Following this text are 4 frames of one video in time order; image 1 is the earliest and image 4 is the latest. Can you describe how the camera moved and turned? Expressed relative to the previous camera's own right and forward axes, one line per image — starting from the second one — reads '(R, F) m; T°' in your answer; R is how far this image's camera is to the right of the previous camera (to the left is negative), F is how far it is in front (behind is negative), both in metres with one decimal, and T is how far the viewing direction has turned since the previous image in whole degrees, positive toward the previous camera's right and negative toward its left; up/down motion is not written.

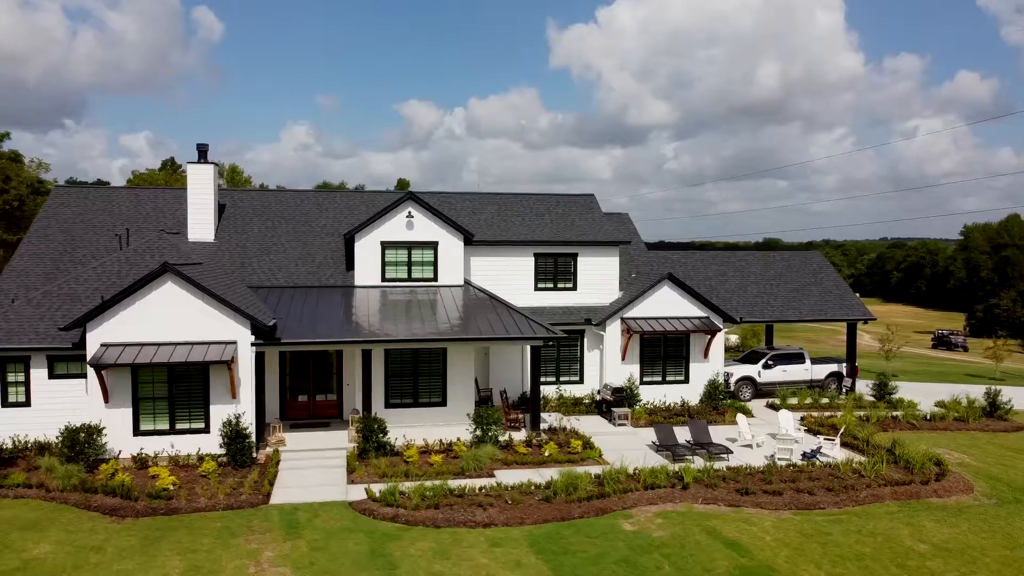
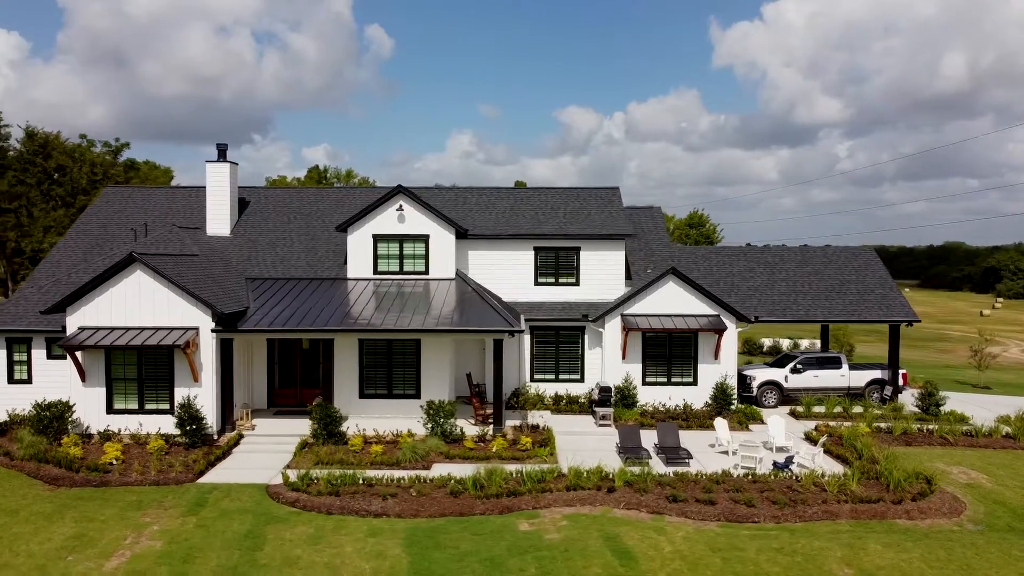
(+5.0, +1.0) m; -11°
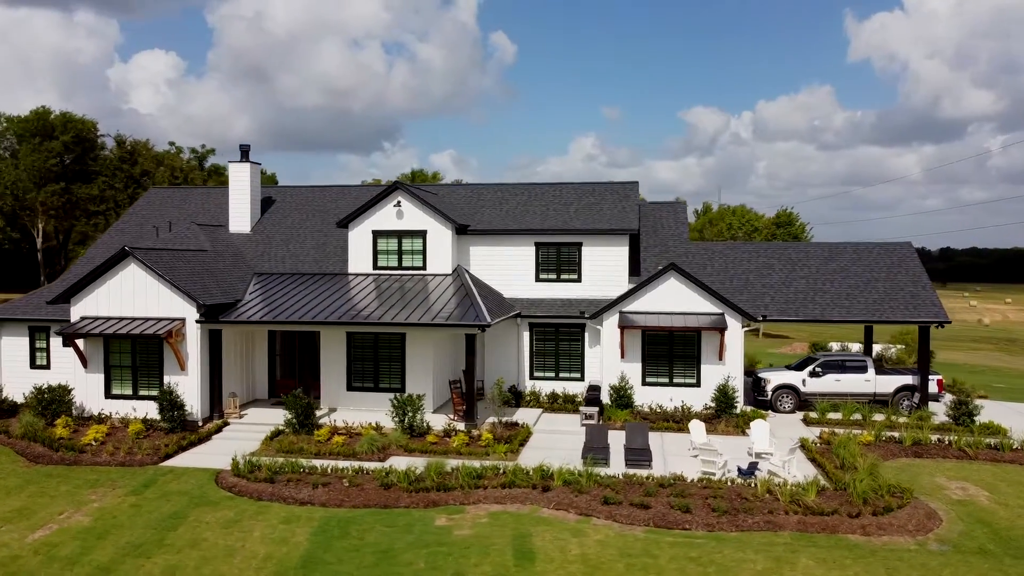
(+3.8, +0.6) m; -9°
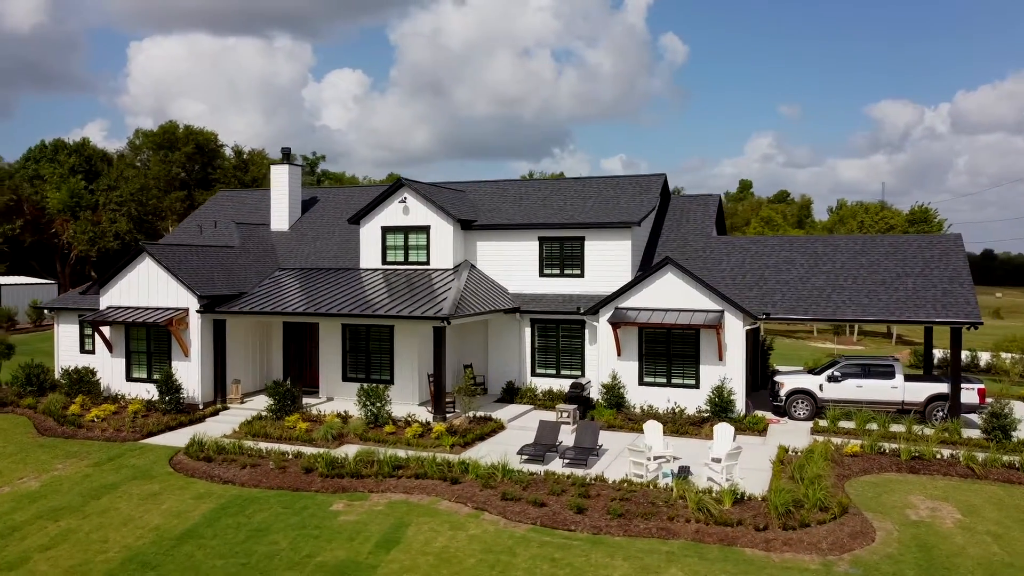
(+5.1, +0.8) m; -12°
